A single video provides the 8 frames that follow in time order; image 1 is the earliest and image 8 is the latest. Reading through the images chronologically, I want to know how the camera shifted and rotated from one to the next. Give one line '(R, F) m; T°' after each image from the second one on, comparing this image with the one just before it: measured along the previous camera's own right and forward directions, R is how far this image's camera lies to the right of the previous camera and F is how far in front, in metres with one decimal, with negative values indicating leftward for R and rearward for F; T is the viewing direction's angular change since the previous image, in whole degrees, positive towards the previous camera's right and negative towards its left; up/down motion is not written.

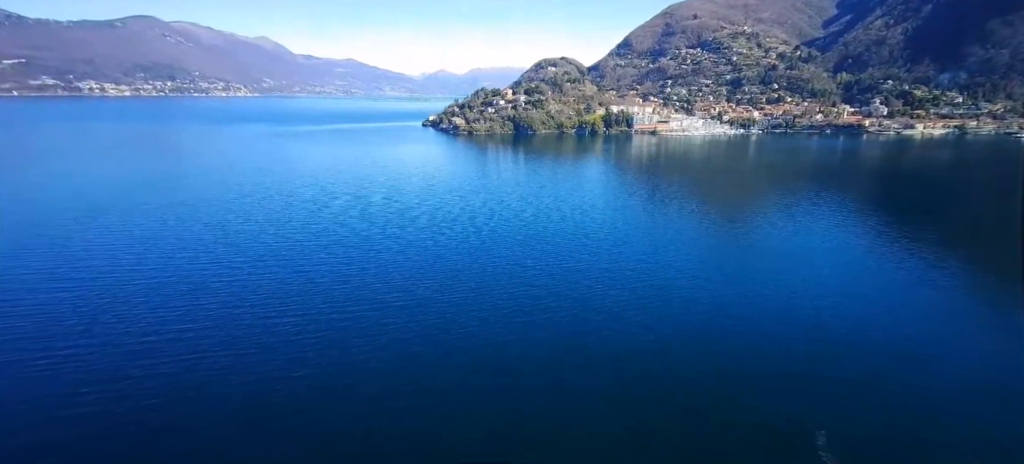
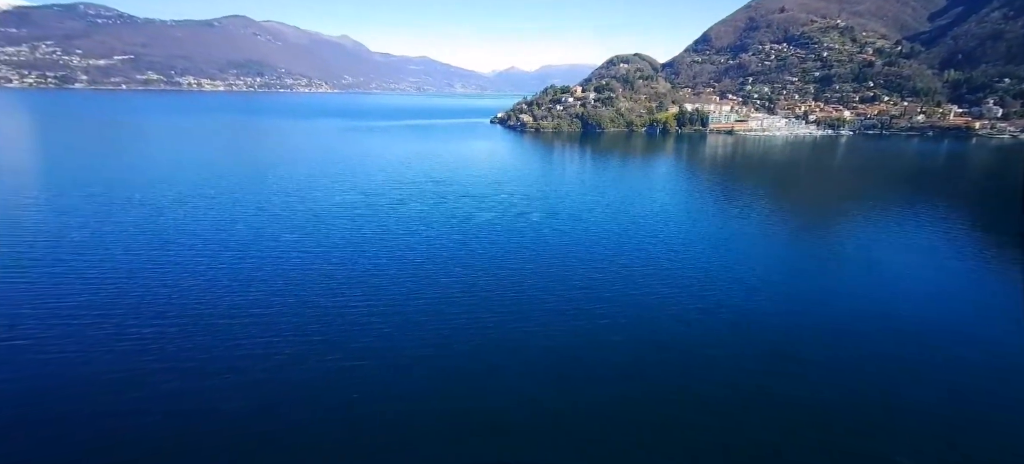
(+0.1, +0.3) m; -6°
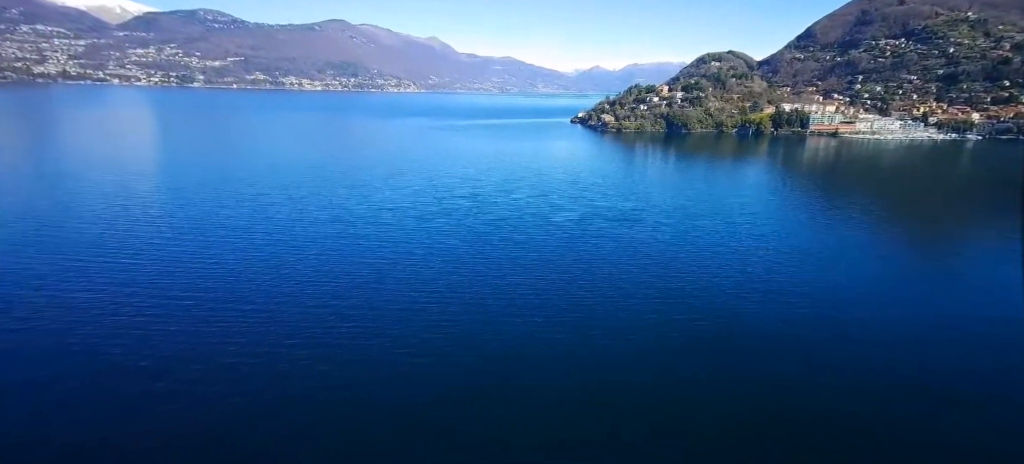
(0.0, +0.4) m; -7°
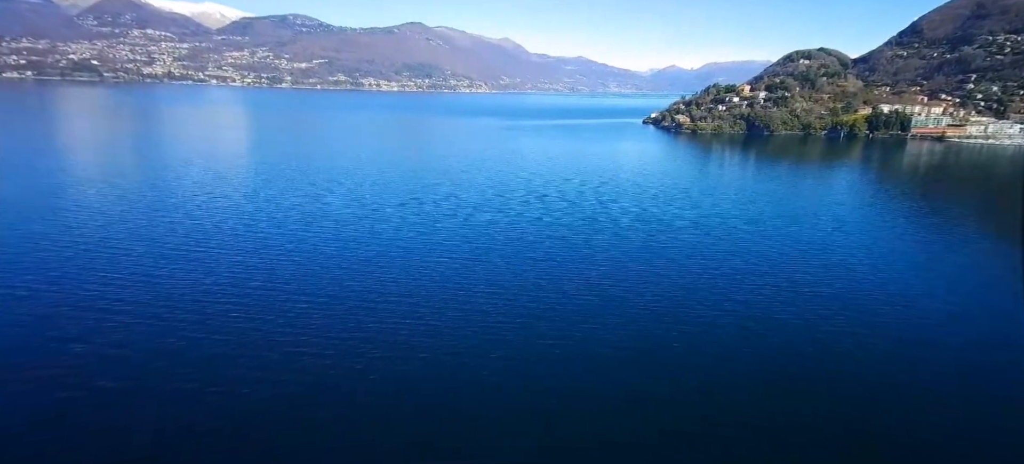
(0.0, +0.3) m; -6°
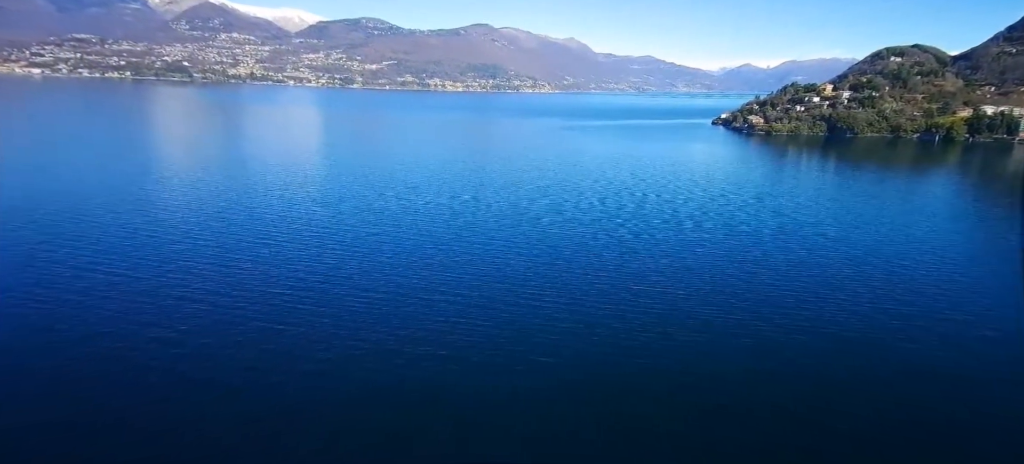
(0.0, +0.2) m; -5°
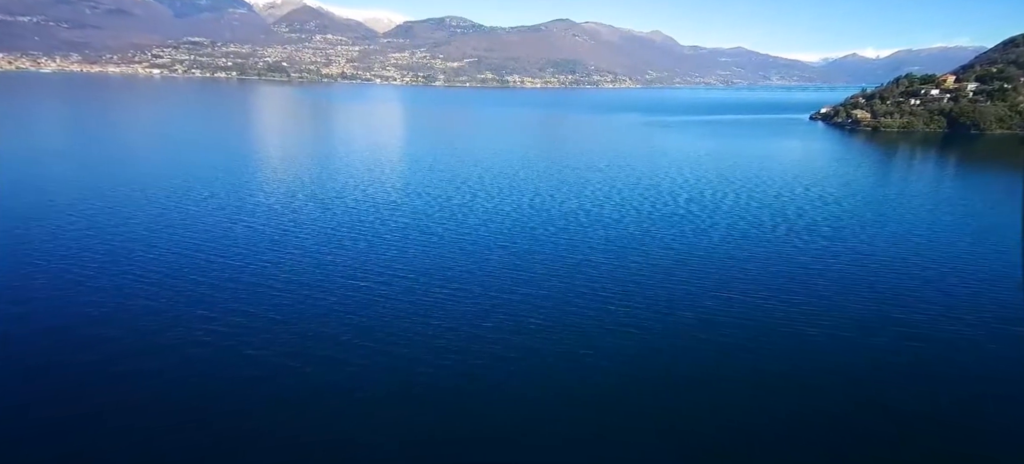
(-0.1, +0.3) m; -7°
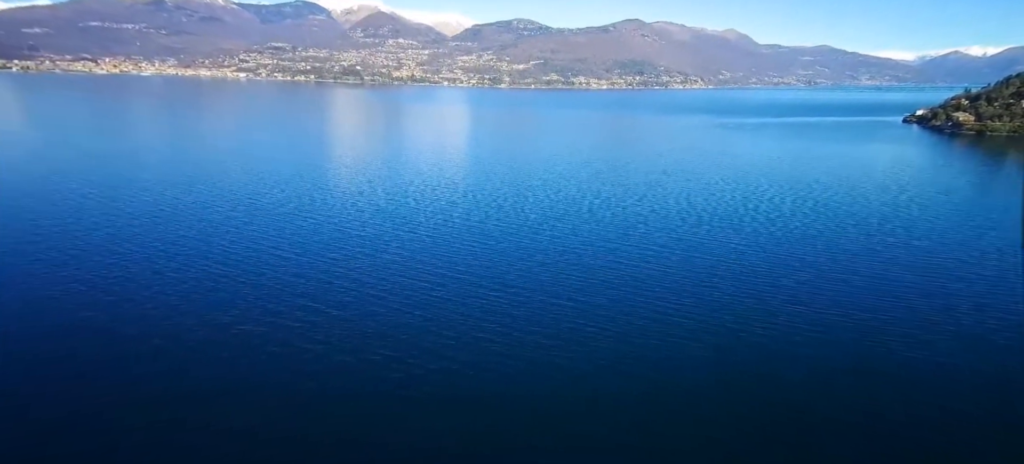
(0.0, +0.3) m; -6°
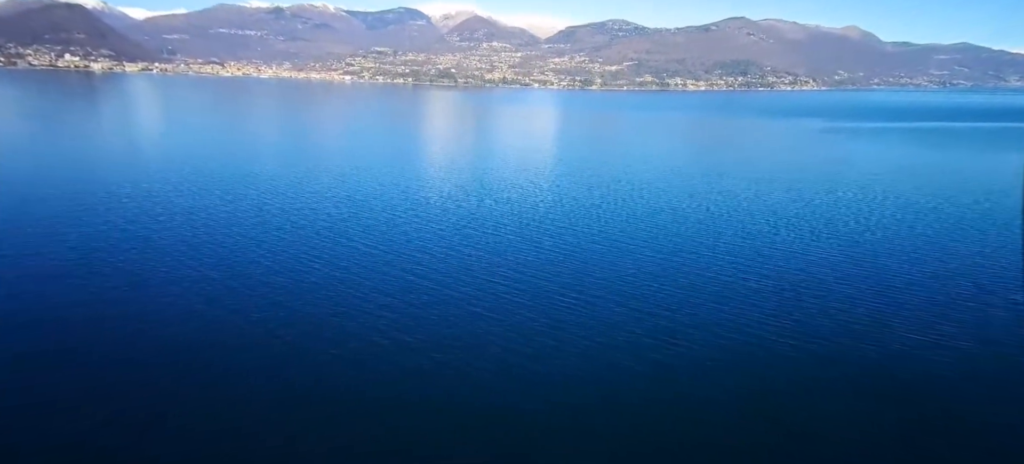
(-0.1, +0.4) m; -8°
